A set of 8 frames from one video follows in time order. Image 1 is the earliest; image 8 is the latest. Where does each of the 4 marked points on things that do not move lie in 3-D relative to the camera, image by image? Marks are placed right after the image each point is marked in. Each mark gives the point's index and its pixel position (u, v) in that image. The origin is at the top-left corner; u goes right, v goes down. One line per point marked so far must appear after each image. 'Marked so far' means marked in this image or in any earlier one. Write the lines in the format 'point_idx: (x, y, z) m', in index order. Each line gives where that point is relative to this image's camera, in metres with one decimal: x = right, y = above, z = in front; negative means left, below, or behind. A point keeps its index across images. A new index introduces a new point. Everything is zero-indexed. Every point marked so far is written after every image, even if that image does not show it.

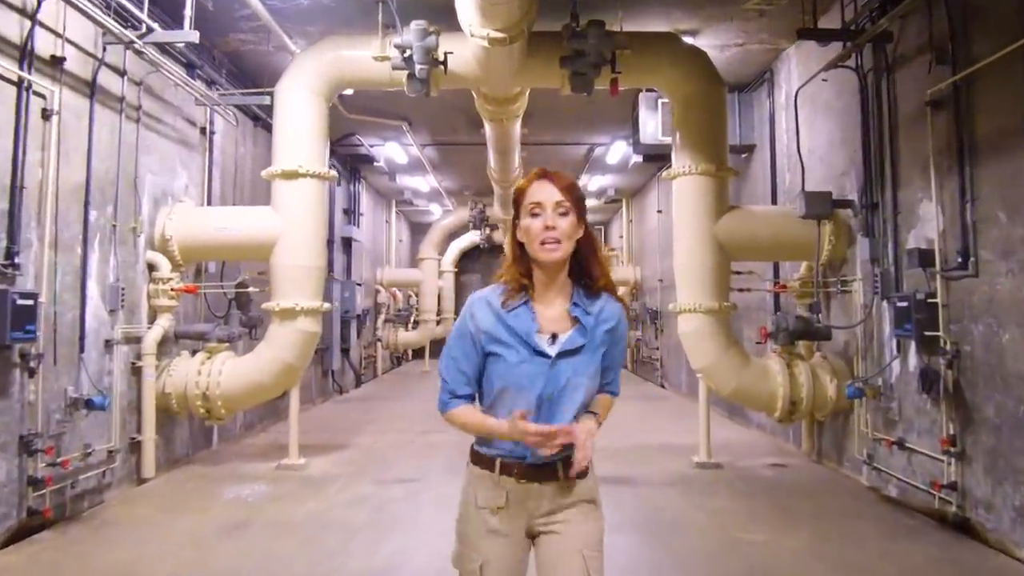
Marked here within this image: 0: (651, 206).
0: (+1.4, +0.8, +9.3) m
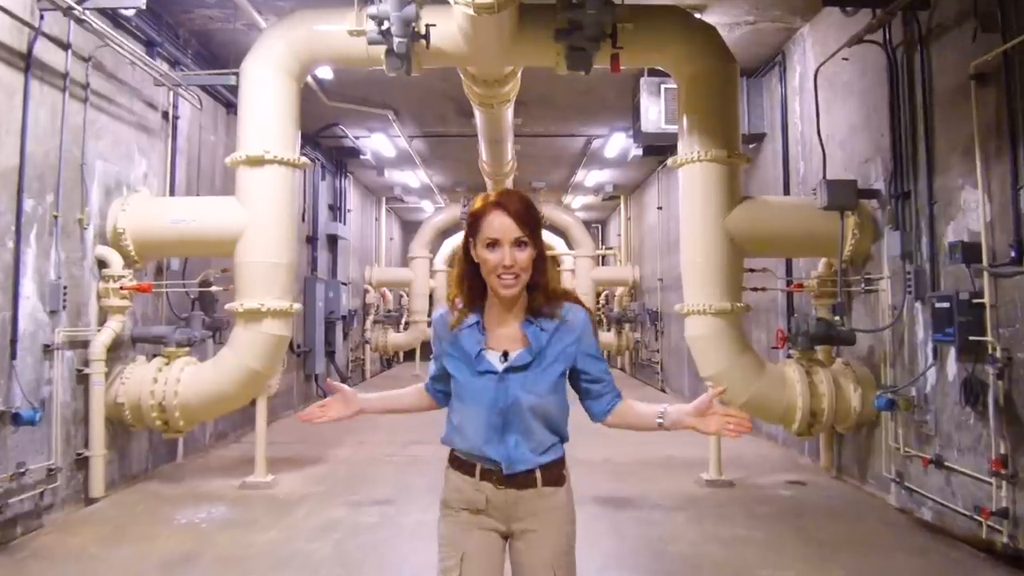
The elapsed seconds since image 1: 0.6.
0: (+1.3, +0.8, +8.9) m
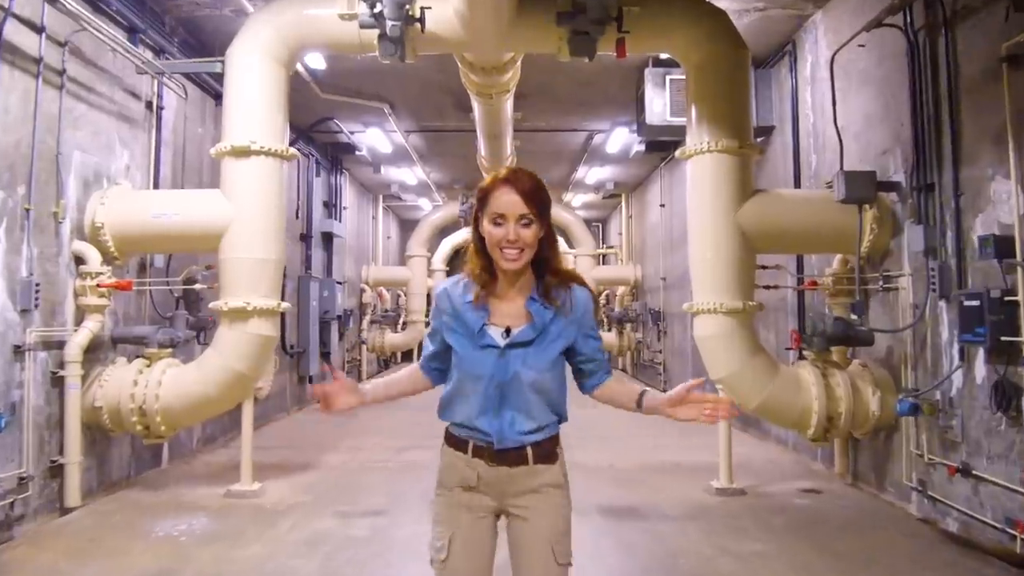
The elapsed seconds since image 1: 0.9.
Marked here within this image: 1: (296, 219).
0: (+1.3, +0.8, +8.7) m
1: (-1.6, +0.5, +6.8) m
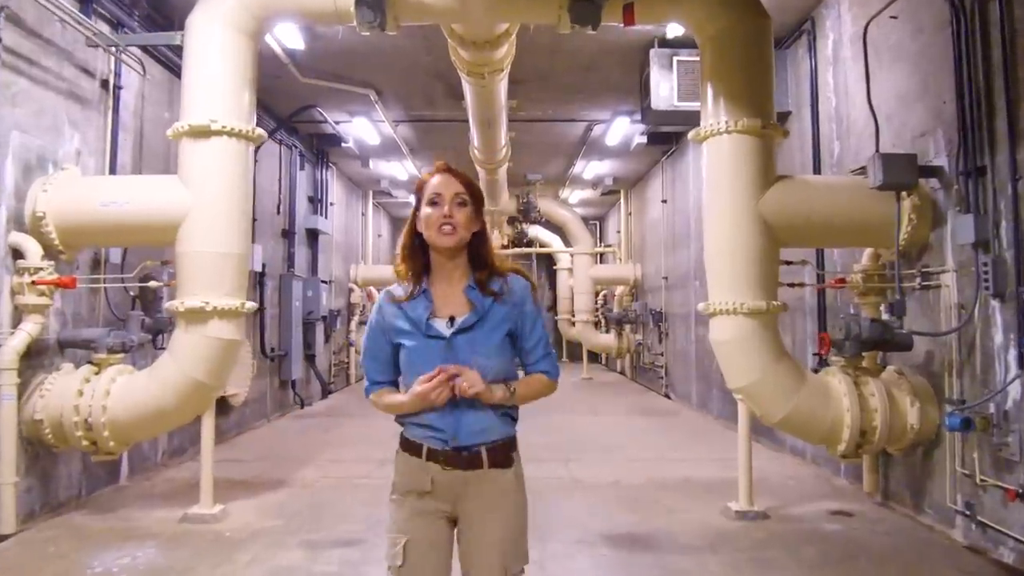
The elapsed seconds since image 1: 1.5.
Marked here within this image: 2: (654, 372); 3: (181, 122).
0: (+1.3, +0.8, +8.4) m
1: (-1.6, +0.5, +6.4) m
2: (+1.3, -0.8, +8.3) m
3: (-1.1, +0.6, +3.1) m
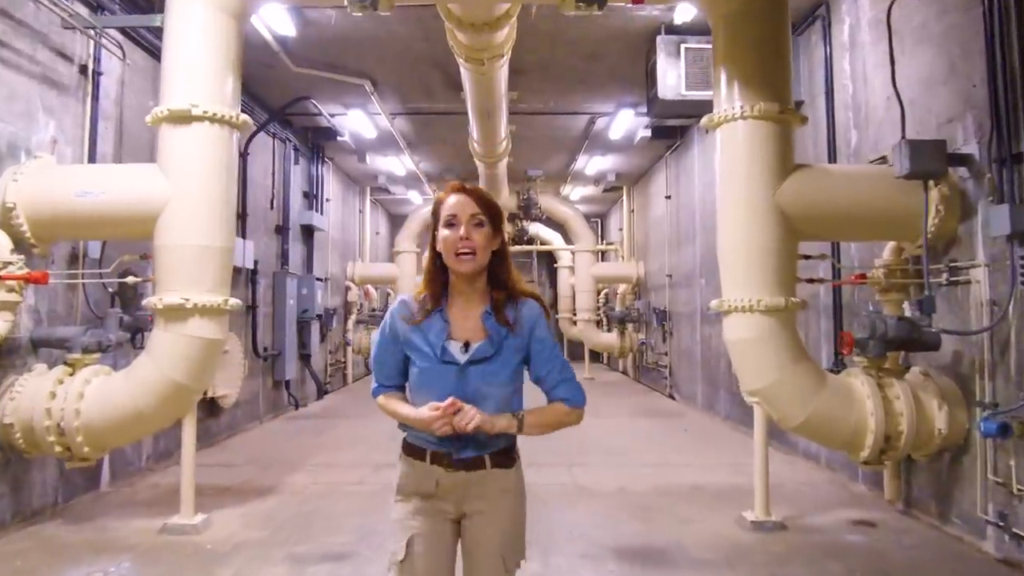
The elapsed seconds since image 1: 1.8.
0: (+1.3, +0.9, +8.2) m
1: (-1.6, +0.5, +6.2) m
2: (+1.3, -0.7, +8.1) m
3: (-1.1, +0.6, +2.9) m
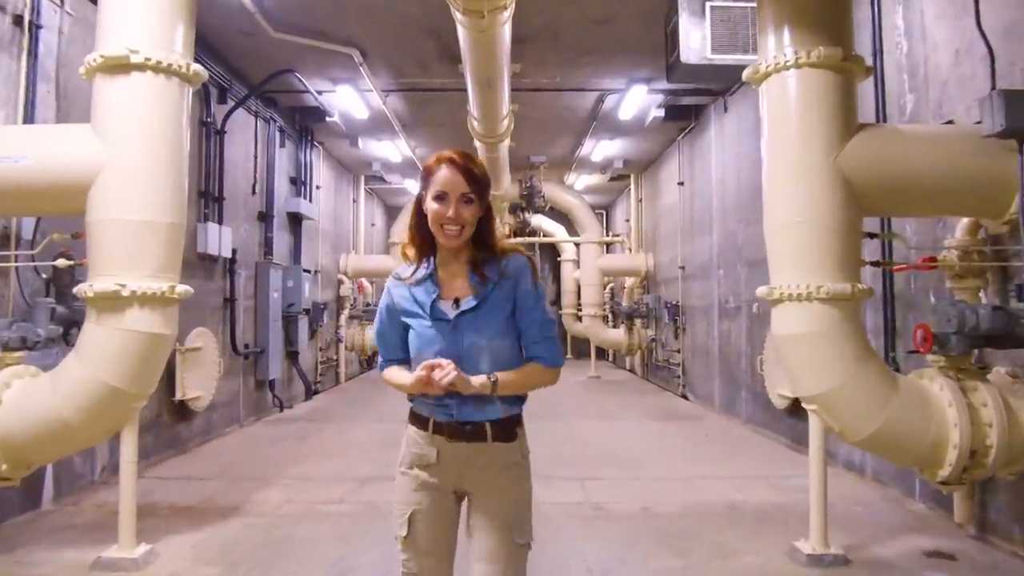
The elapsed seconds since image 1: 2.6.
0: (+1.3, +0.9, +7.7) m
1: (-1.6, +0.6, +5.7) m
2: (+1.3, -0.7, +7.6) m
3: (-1.1, +0.6, +2.4) m
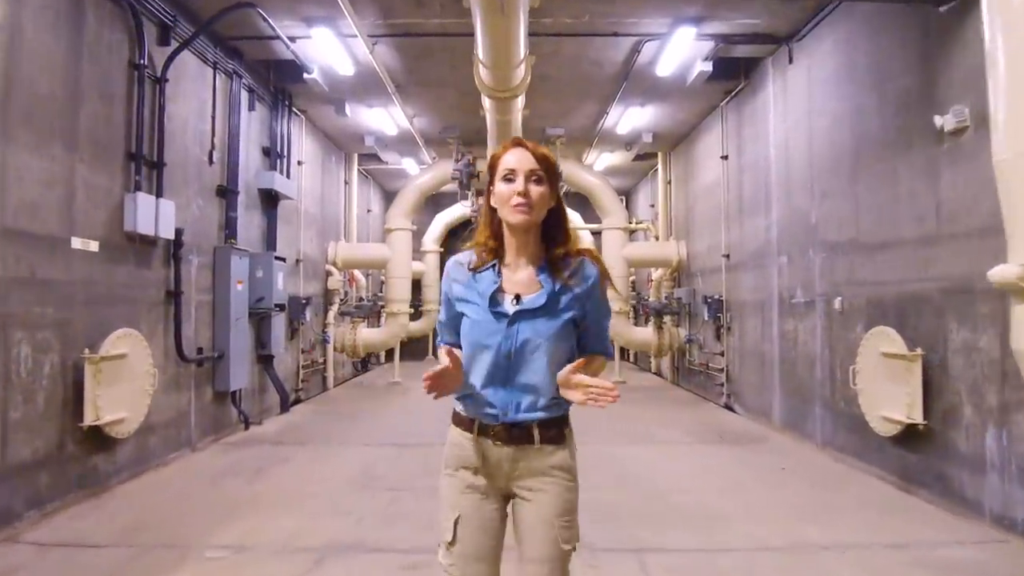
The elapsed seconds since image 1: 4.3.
0: (+1.4, +1.0, +6.6) m
1: (-1.5, +0.6, +4.6) m
2: (+1.4, -0.6, +6.6) m
3: (-1.0, +0.6, +1.3) m
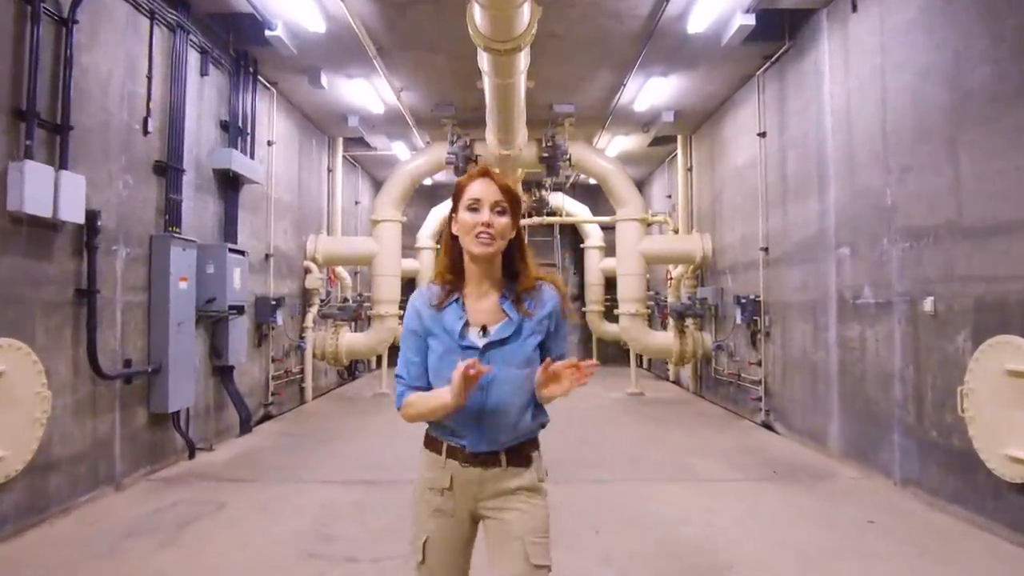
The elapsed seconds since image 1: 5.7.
0: (+1.4, +1.0, +5.7) m
1: (-1.5, +0.6, +3.8) m
2: (+1.4, -0.6, +5.7) m
3: (-1.0, +0.6, +0.5) m
